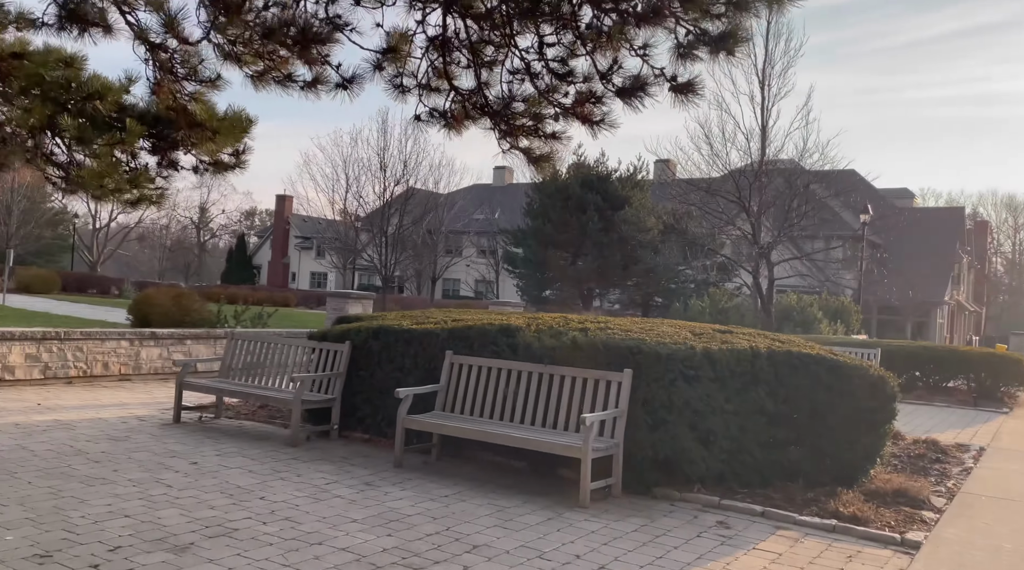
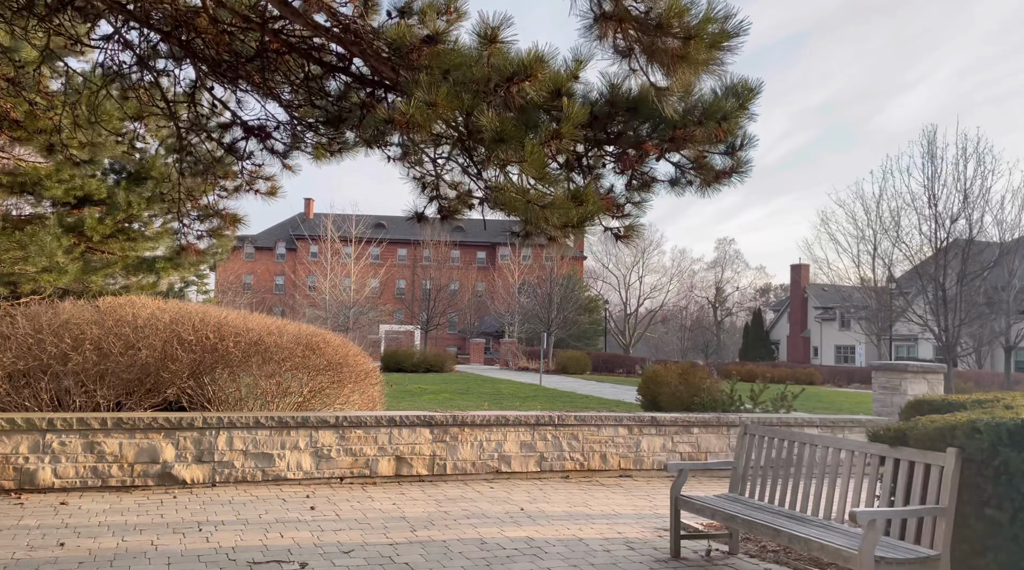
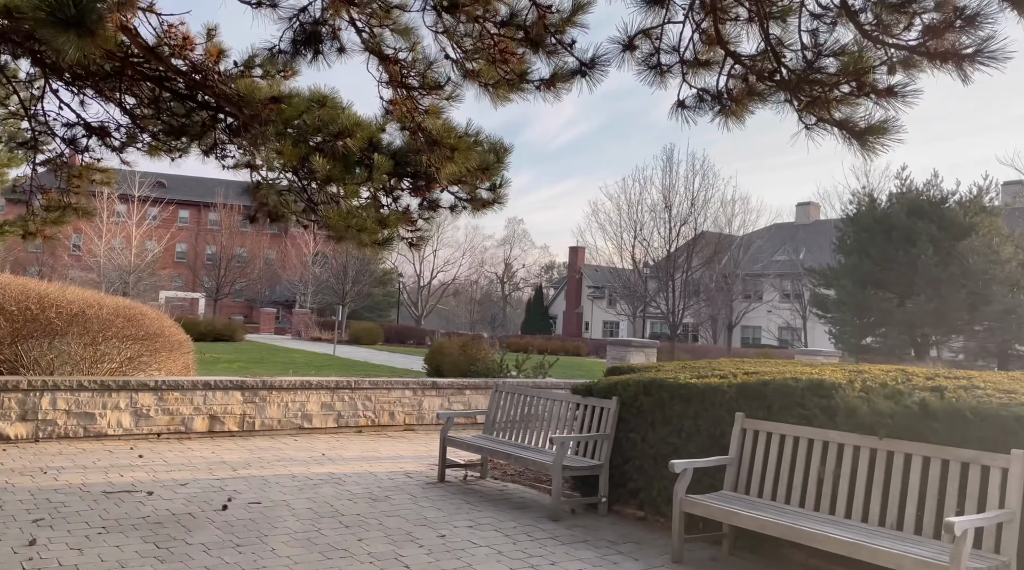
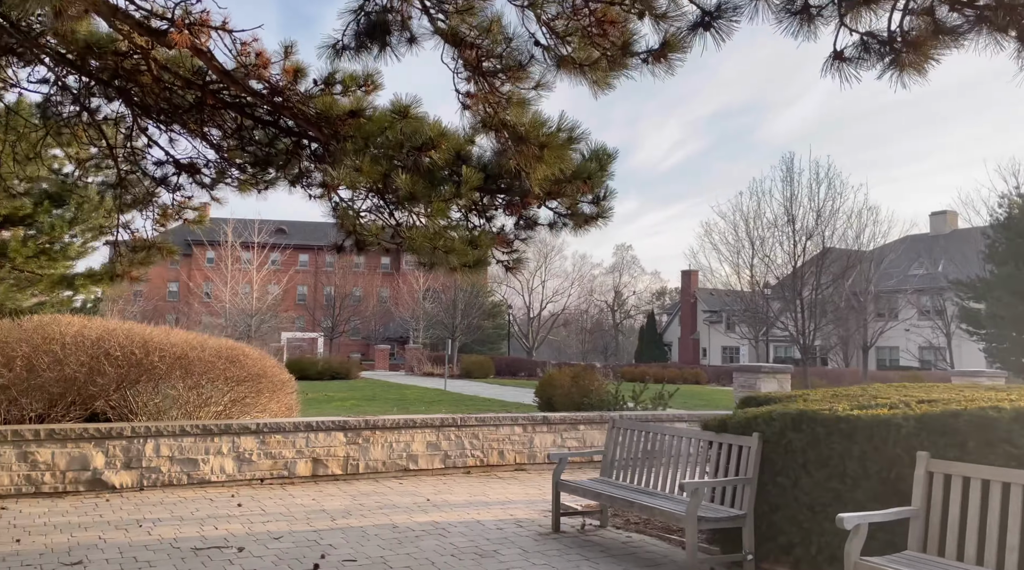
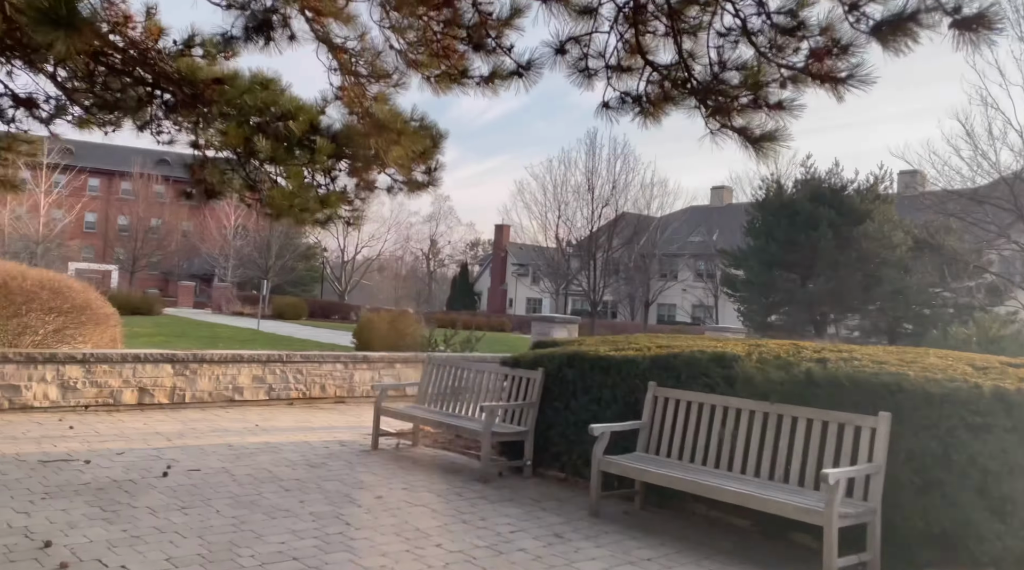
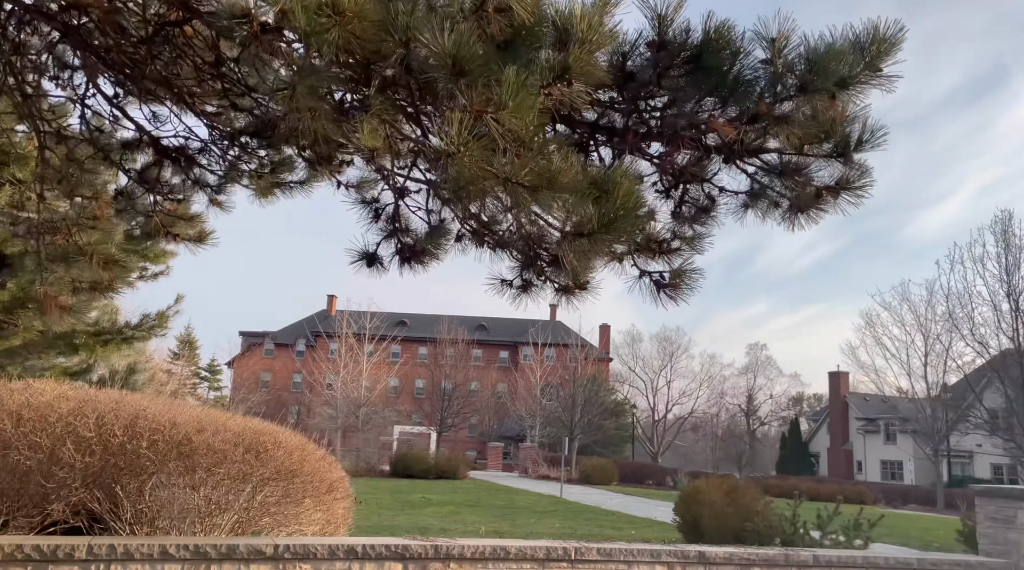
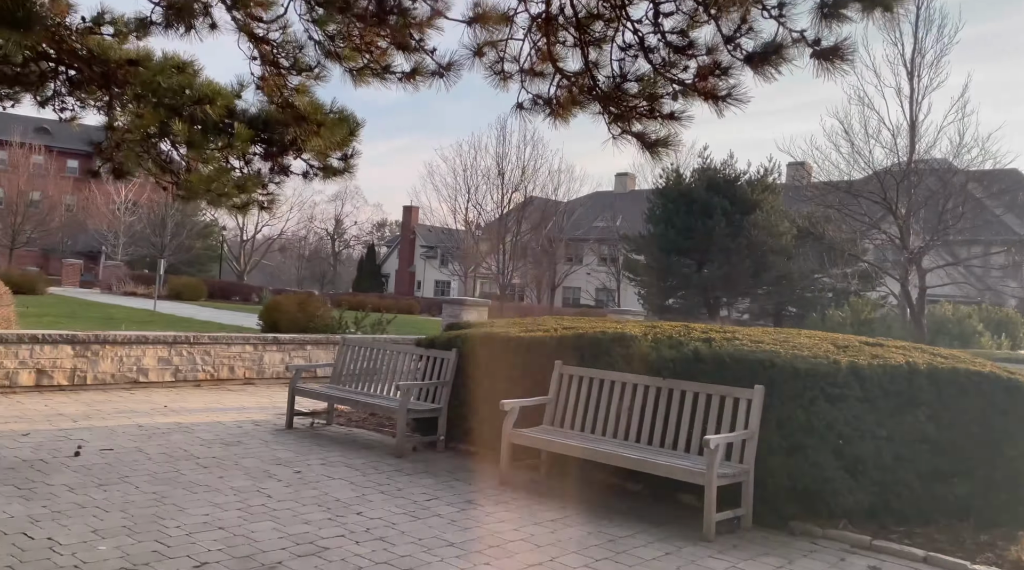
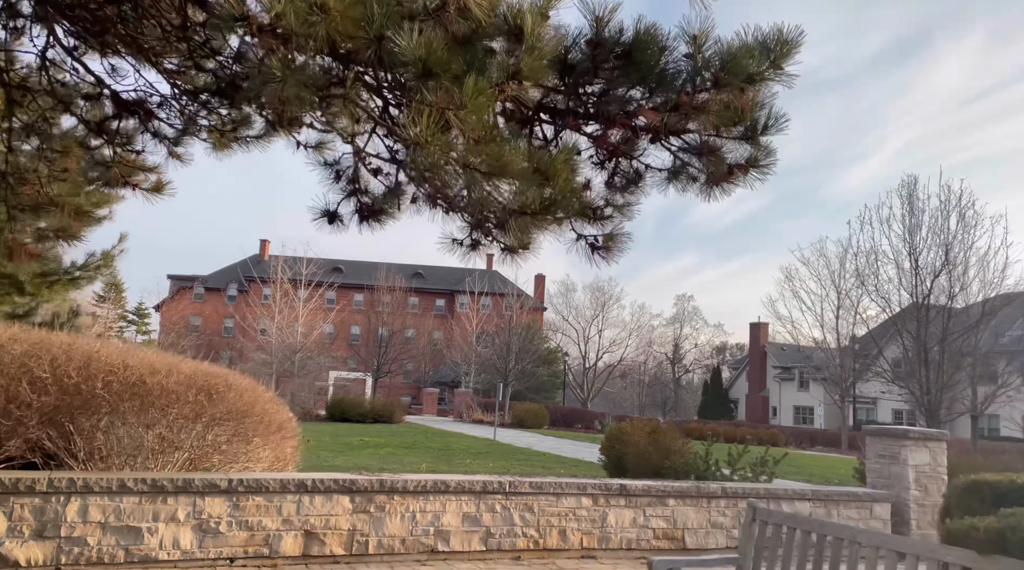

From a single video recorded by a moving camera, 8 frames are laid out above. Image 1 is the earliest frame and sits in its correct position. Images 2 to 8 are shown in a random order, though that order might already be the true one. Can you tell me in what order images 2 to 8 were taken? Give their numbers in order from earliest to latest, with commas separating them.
7, 5, 3, 4, 2, 8, 6
